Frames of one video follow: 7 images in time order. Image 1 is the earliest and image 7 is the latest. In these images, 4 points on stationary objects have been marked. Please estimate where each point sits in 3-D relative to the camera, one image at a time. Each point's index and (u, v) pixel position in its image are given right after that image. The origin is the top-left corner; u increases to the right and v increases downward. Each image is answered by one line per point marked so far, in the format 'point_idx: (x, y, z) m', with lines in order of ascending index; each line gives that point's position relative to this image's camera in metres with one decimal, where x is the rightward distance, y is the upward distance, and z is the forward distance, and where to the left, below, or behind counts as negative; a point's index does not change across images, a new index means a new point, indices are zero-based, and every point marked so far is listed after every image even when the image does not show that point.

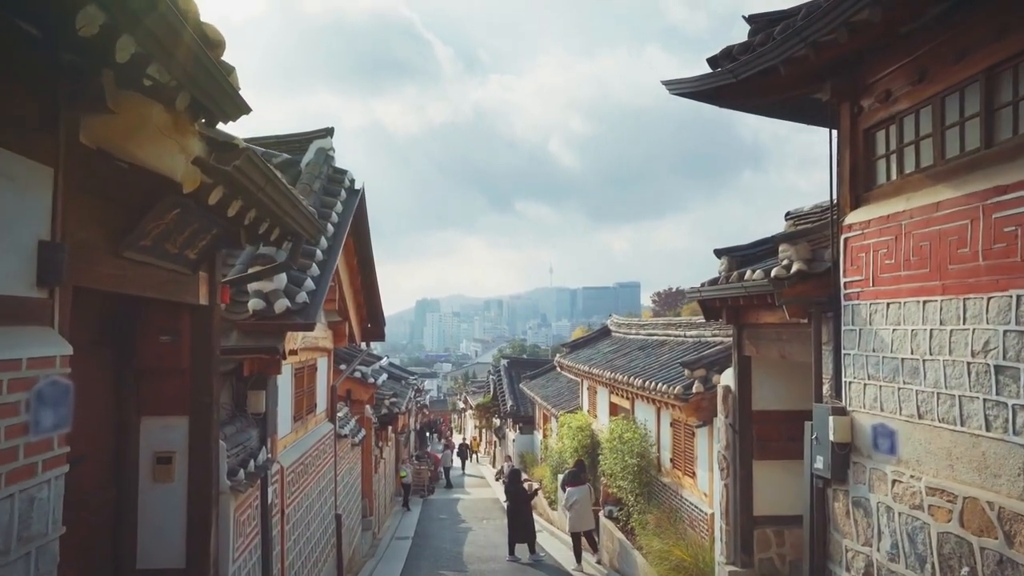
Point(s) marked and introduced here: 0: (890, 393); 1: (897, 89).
0: (+2.5, -0.7, +4.3) m
1: (+2.6, +1.4, +4.5) m
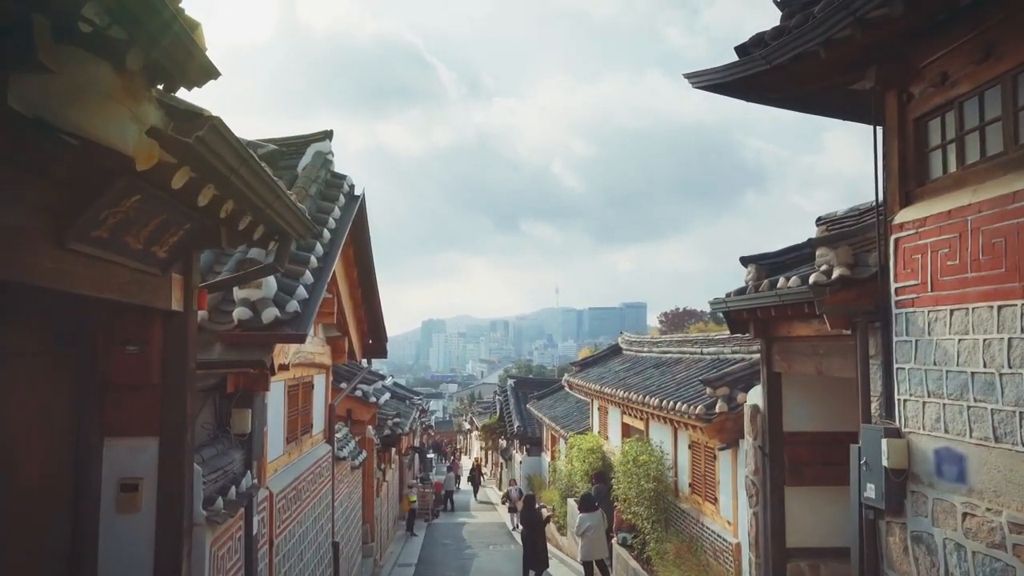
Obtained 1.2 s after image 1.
0: (+2.5, -0.7, +3.7) m
1: (+2.7, +1.3, +4.0) m
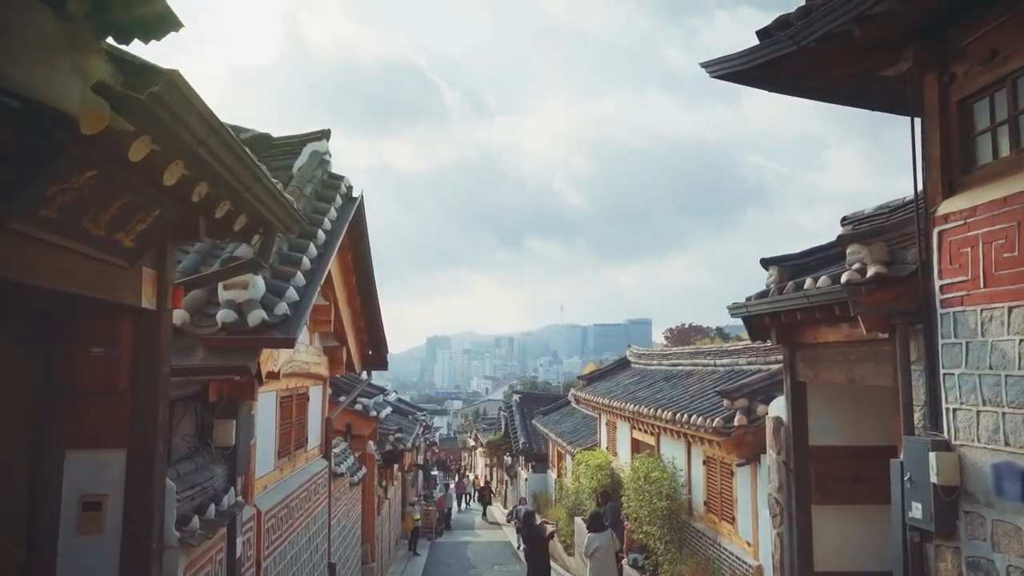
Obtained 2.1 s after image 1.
0: (+2.6, -0.7, +3.3) m
1: (+2.7, +1.4, +3.6) m
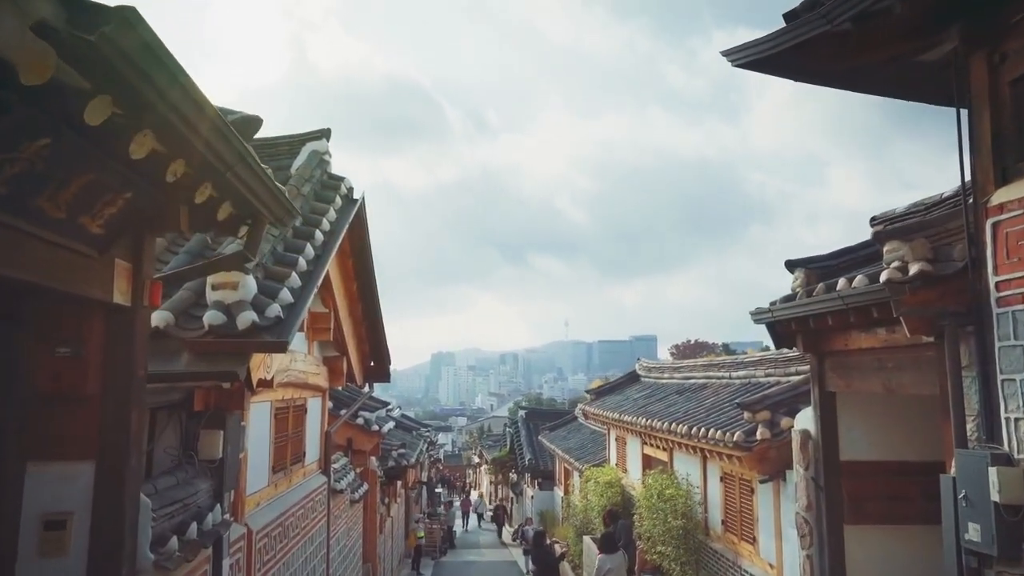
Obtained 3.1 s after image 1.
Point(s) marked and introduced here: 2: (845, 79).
0: (+2.6, -0.7, +2.9) m
1: (+2.8, +1.4, +3.3) m
2: (+2.5, +1.6, +4.9) m
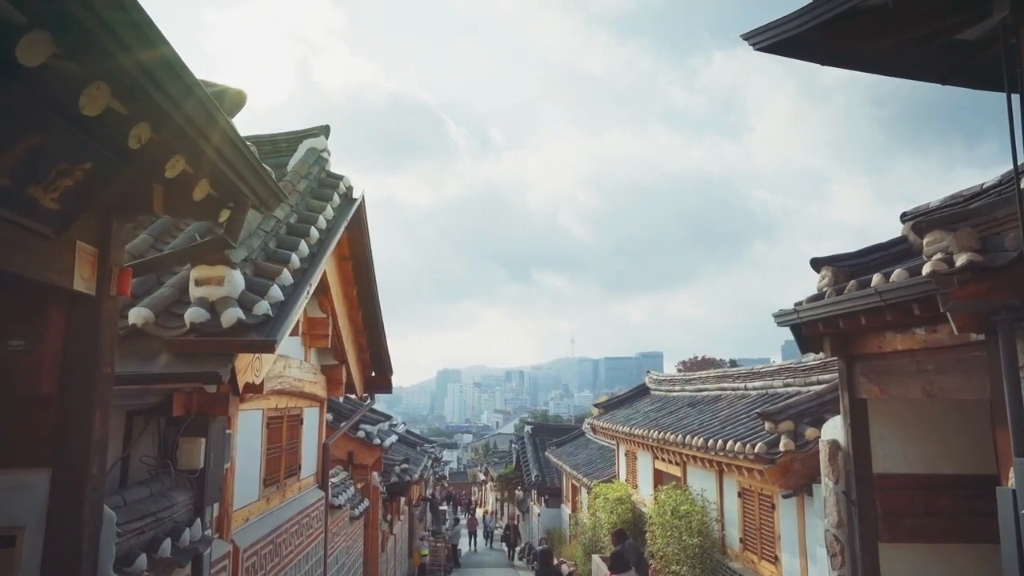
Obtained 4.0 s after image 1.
0: (+2.7, -0.6, +2.6) m
1: (+2.8, +1.4, +3.0) m
2: (+2.5, +1.6, +4.6) m
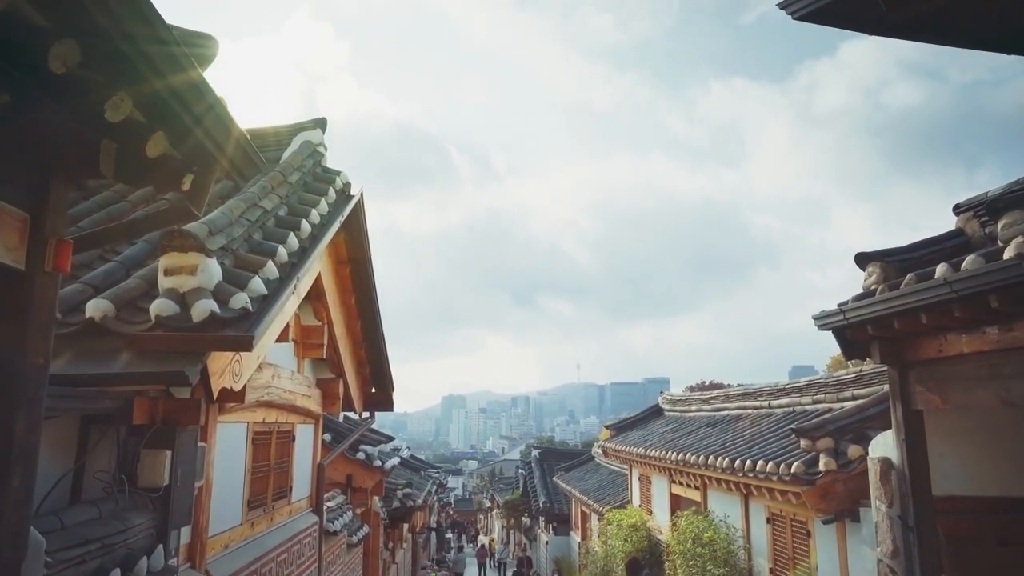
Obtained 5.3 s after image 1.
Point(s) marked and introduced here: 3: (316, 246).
0: (+2.7, -0.5, +2.0) m
1: (+2.9, +1.5, +2.5) m
2: (+2.6, +1.6, +4.1) m
3: (-1.4, +0.3, +4.7) m
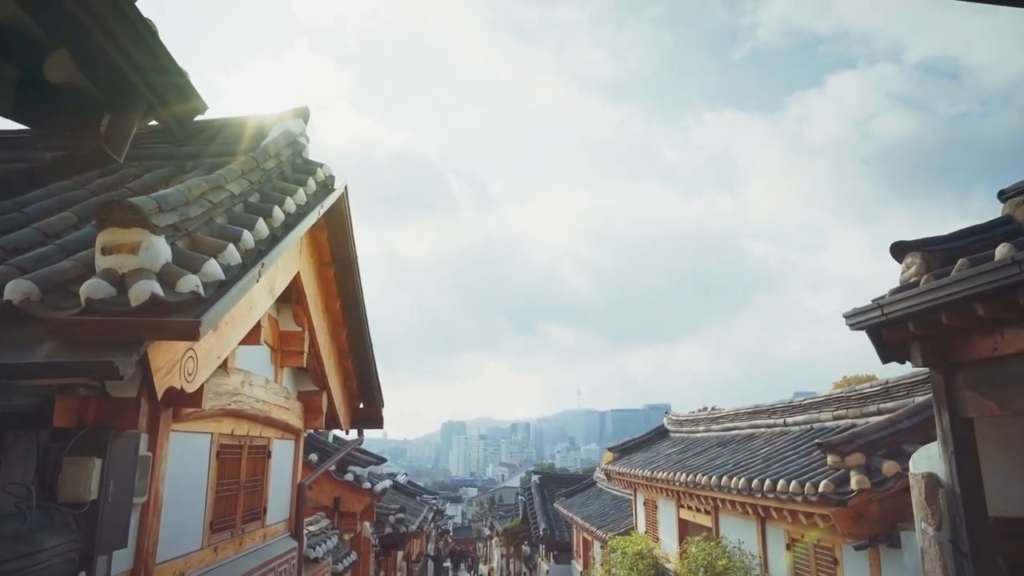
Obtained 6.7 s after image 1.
0: (+2.7, -0.3, +1.5) m
1: (+2.9, +1.7, +2.0) m
2: (+2.6, +1.7, +3.7) m
3: (-1.4, +0.3, +4.3) m
